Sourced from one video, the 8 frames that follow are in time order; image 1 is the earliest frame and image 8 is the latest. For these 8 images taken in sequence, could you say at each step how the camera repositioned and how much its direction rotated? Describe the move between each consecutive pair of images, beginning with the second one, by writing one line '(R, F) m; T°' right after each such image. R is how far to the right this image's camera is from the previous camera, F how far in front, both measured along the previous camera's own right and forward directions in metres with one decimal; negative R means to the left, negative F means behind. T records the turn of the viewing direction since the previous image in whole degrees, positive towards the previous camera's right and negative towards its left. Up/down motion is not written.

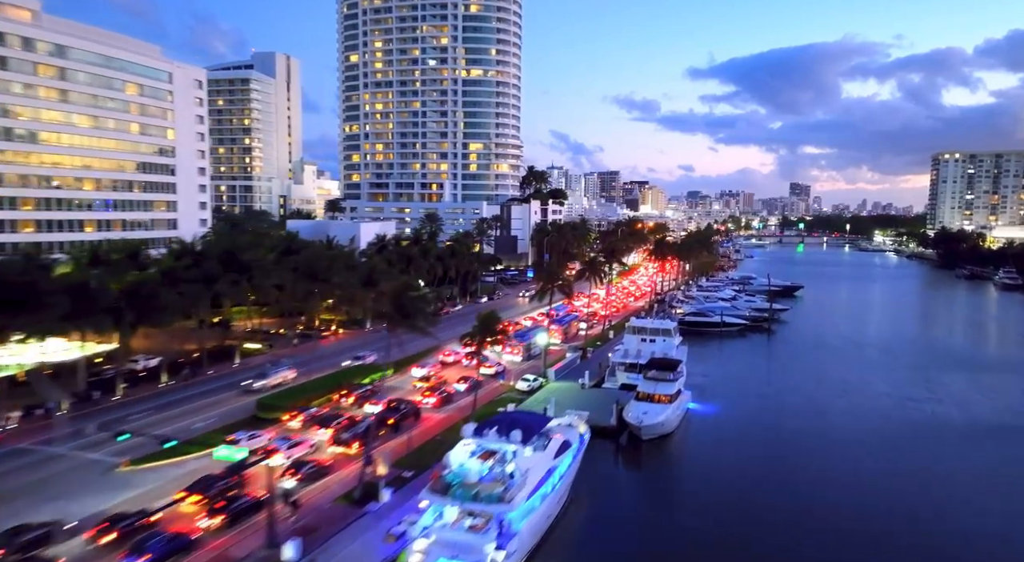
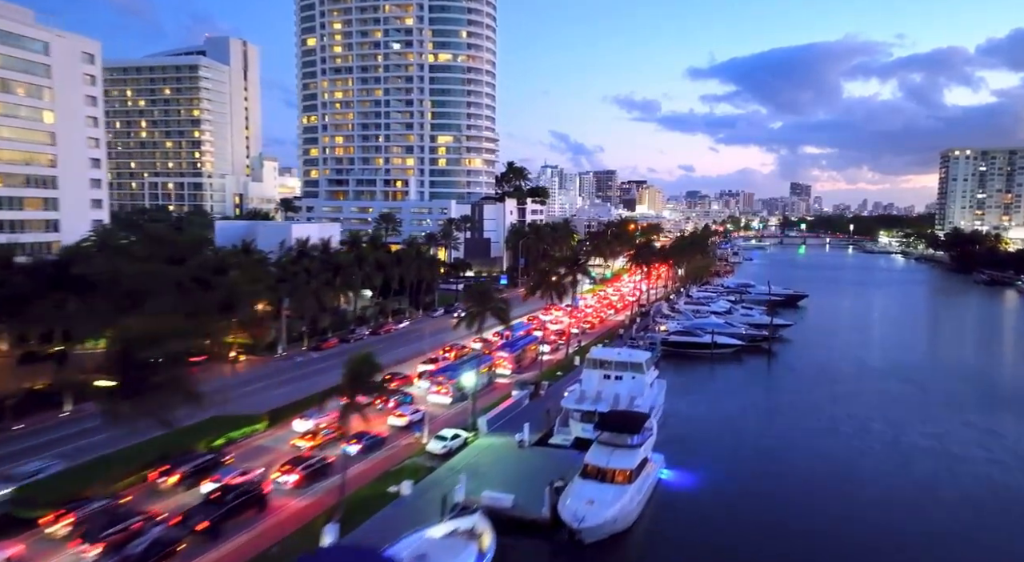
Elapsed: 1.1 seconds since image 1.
(+4.2, +10.8) m; 0°
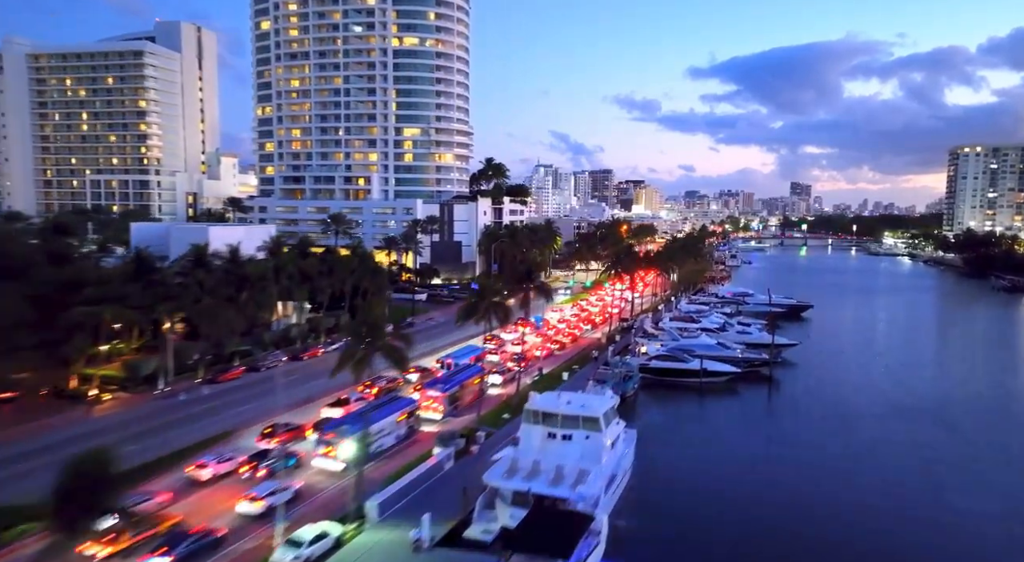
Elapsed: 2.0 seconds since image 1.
(+3.7, +9.7) m; 0°
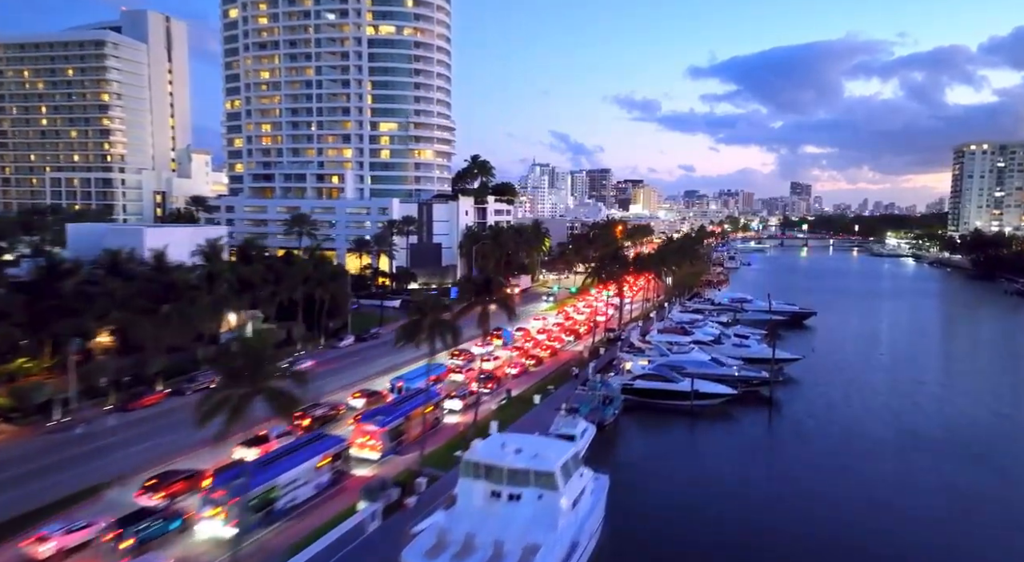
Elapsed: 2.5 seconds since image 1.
(+2.2, +5.7) m; 0°
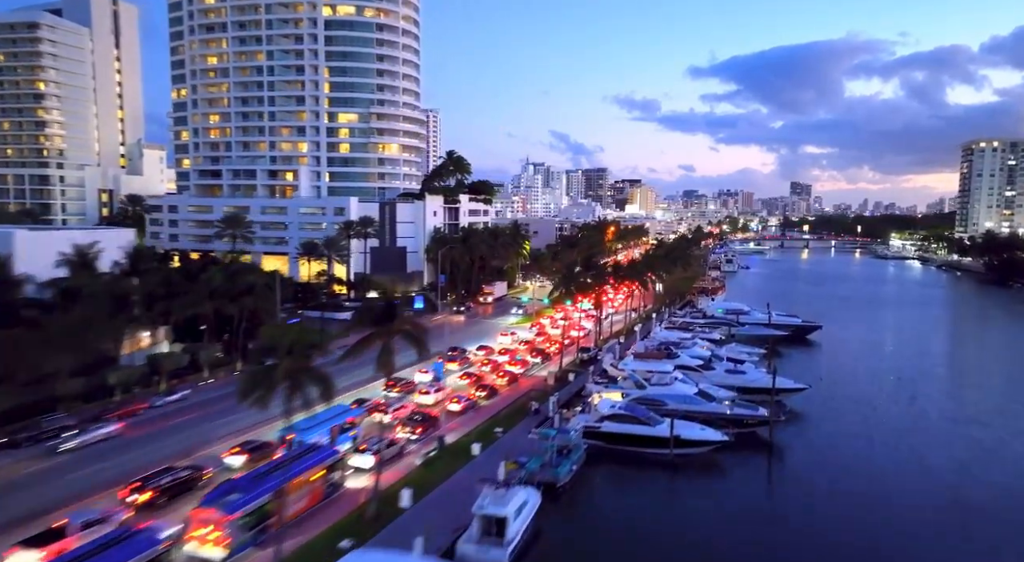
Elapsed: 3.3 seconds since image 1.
(+3.3, +8.4) m; 0°
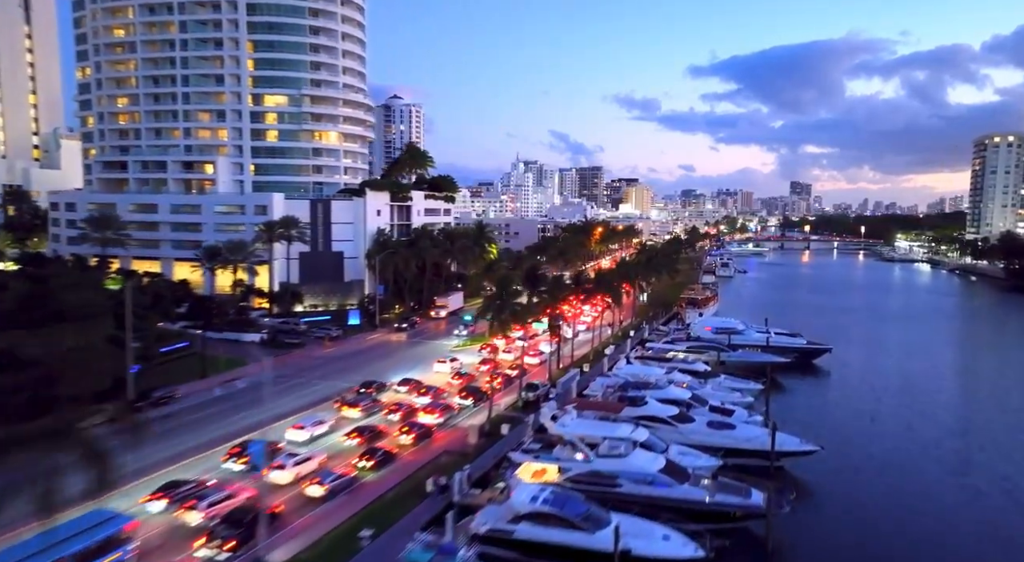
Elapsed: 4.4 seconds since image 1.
(+4.6, +11.6) m; 0°
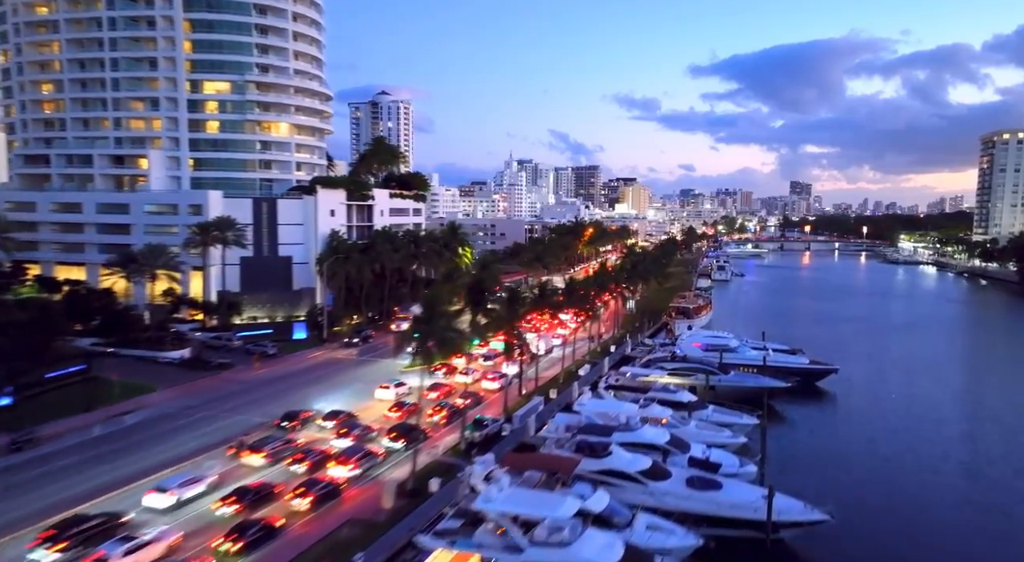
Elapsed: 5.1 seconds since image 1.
(+2.9, +7.2) m; 0°
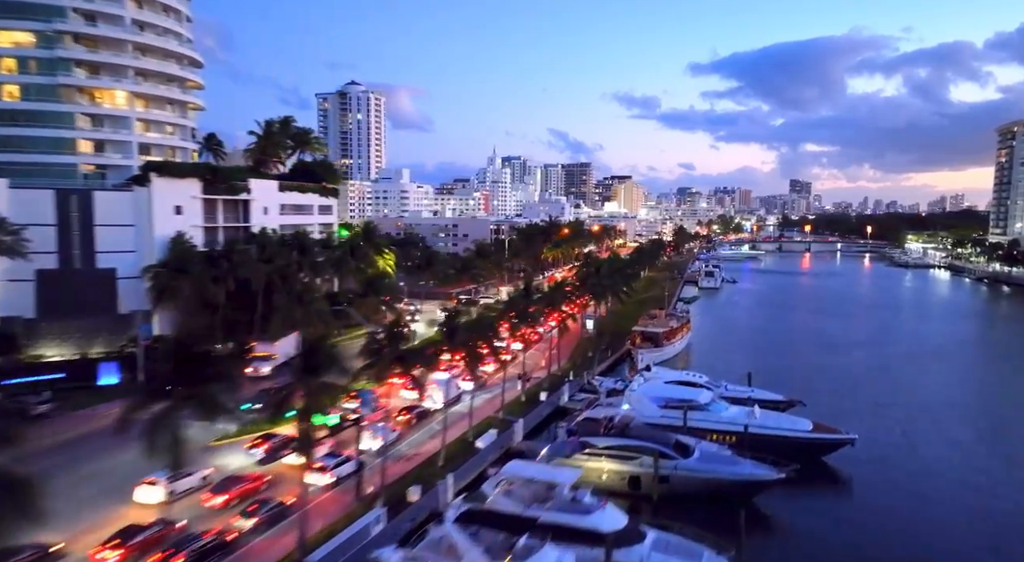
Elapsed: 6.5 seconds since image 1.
(+6.8, +15.8) m; 0°
